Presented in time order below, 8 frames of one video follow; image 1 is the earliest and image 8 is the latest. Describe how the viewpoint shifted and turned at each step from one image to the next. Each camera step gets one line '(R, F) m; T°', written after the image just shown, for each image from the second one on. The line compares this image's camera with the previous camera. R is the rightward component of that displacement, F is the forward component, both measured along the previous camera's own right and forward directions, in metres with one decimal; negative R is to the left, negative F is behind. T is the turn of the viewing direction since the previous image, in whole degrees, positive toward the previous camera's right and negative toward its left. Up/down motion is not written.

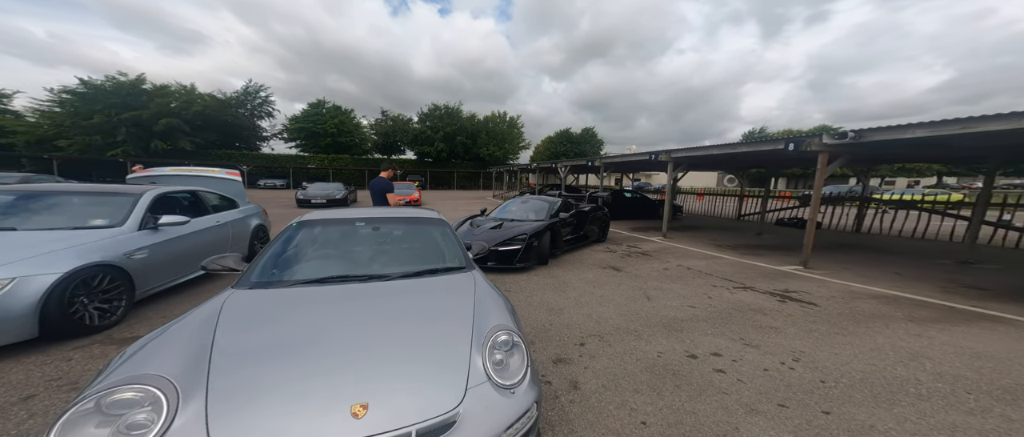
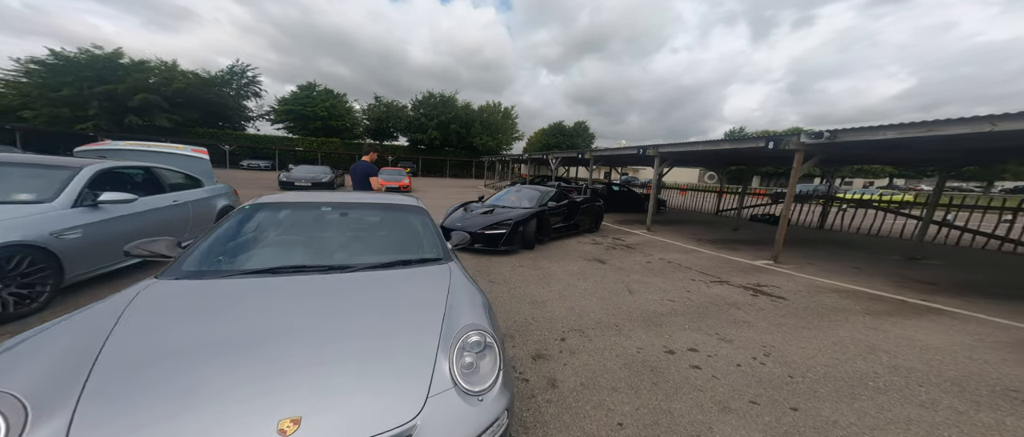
(0.0, +0.1) m; +3°
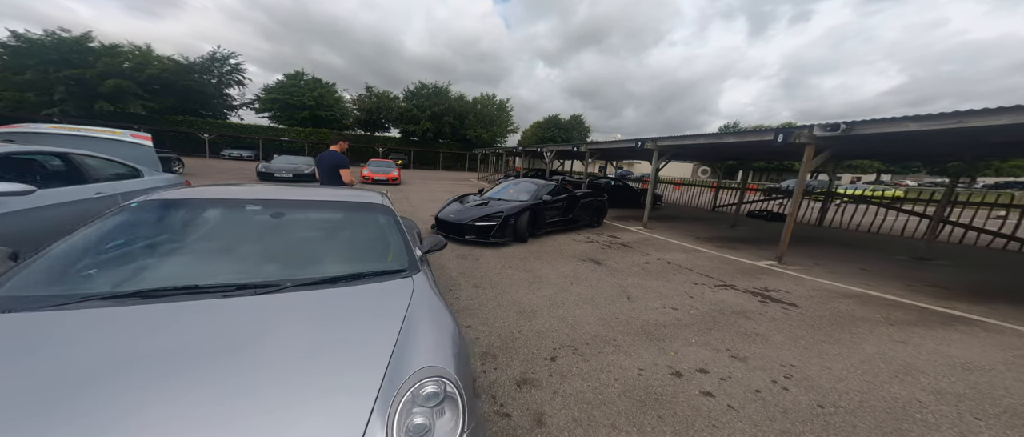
(+0.1, +0.5) m; +1°
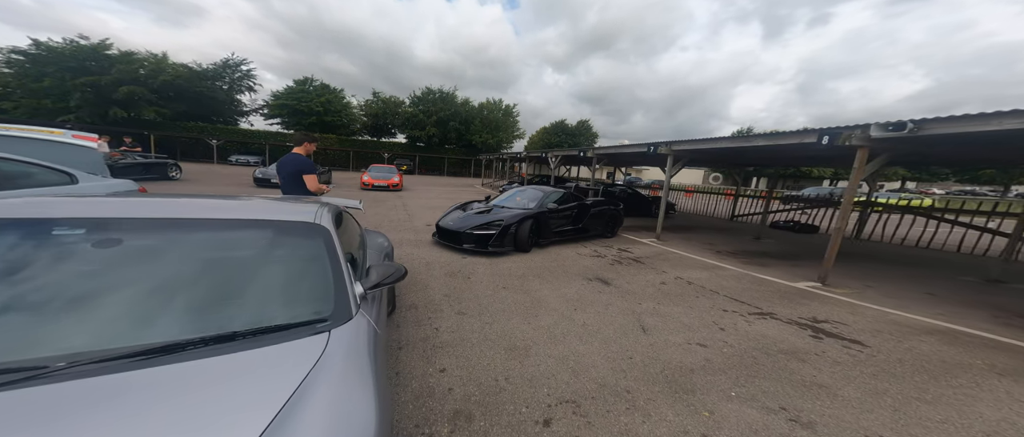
(+0.2, +0.7) m; -2°
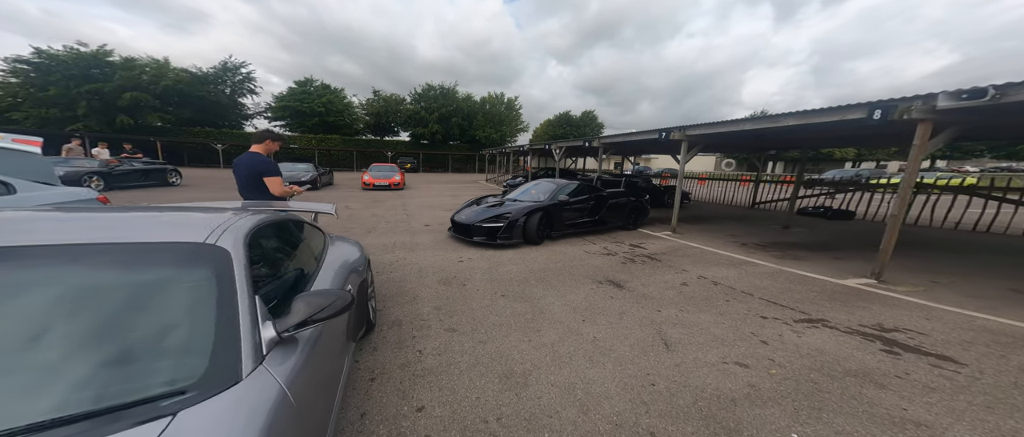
(+0.1, +0.6) m; -2°
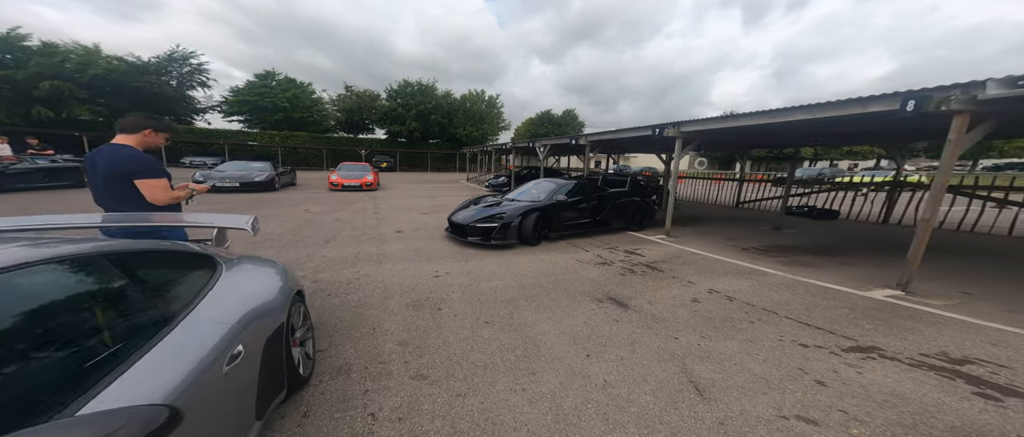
(-0.1, +0.8) m; +4°
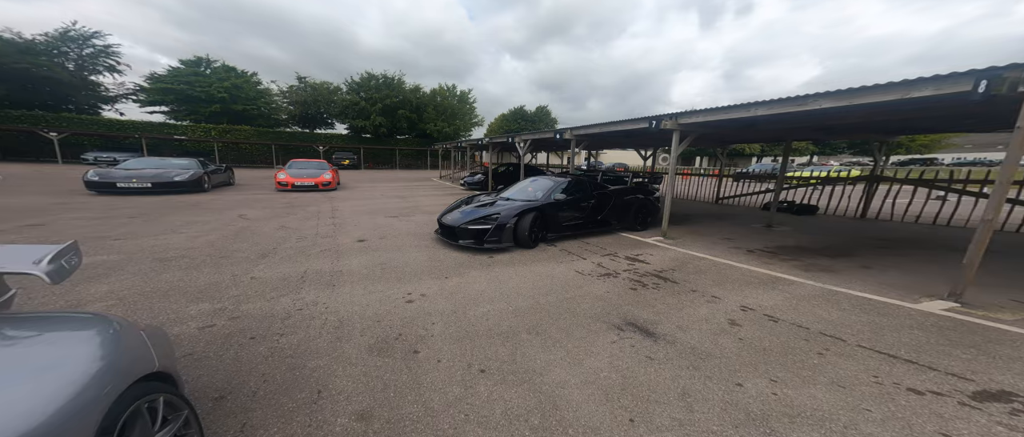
(-0.3, +1.0) m; +6°
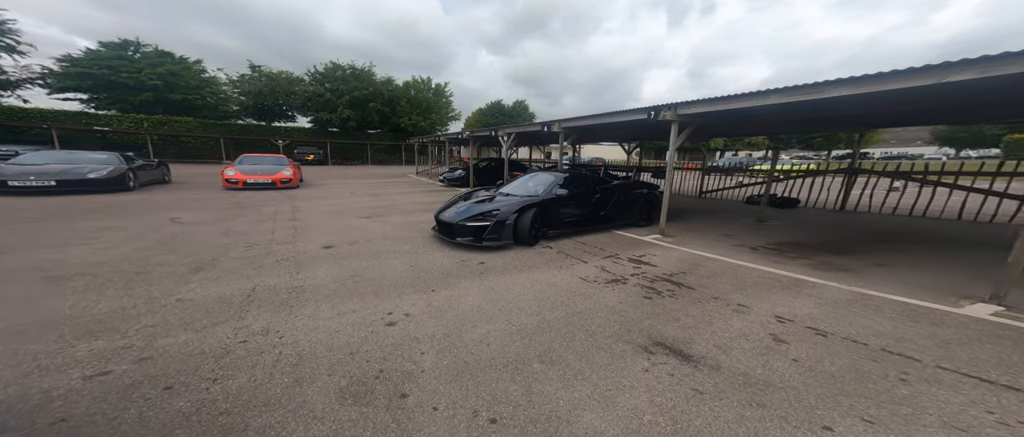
(-0.3, +0.7) m; +5°
